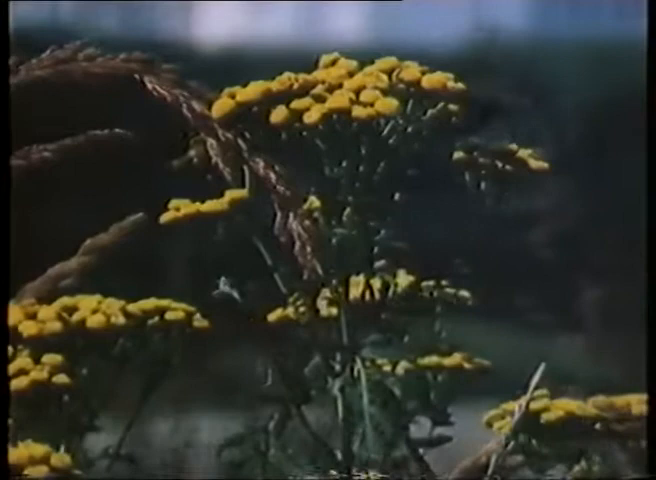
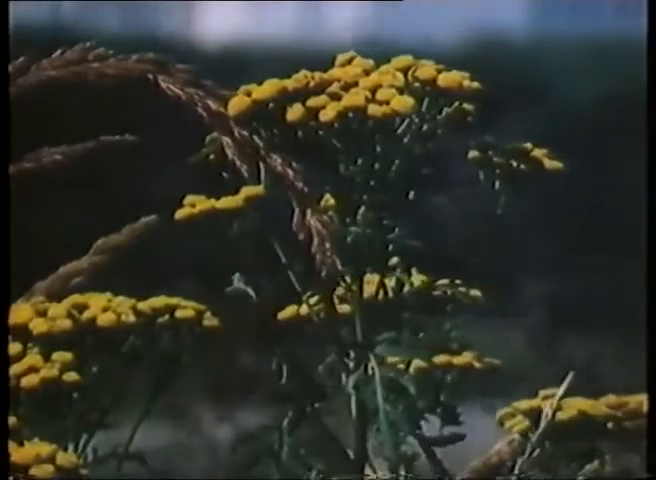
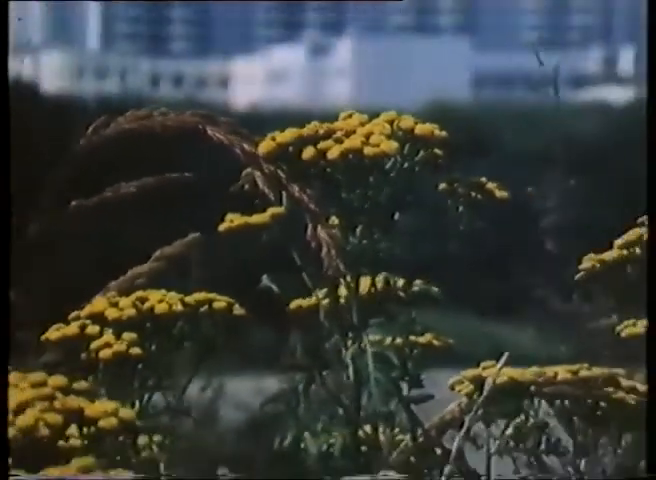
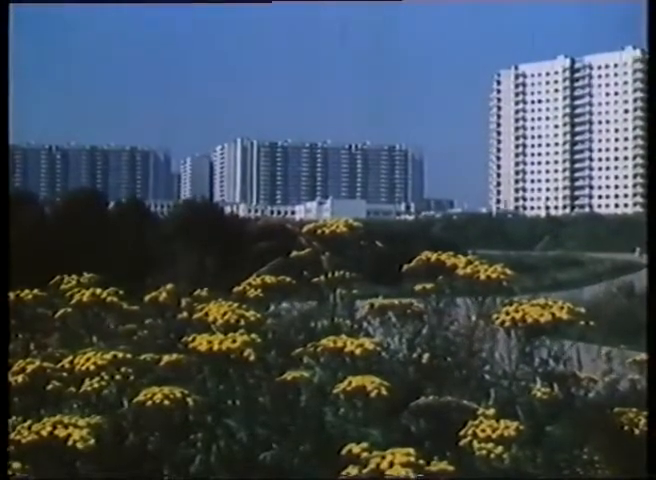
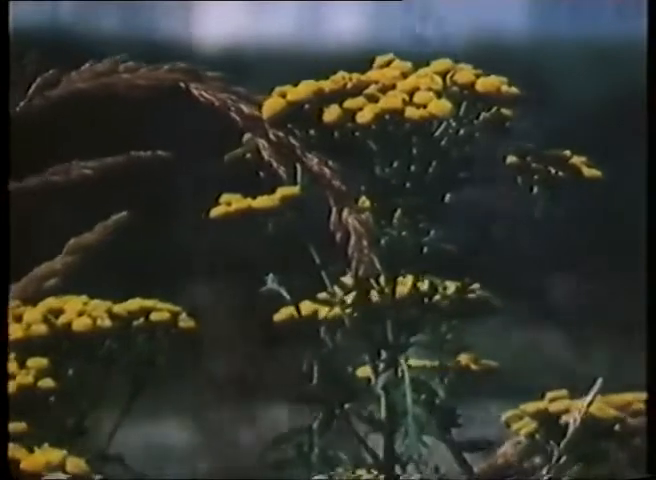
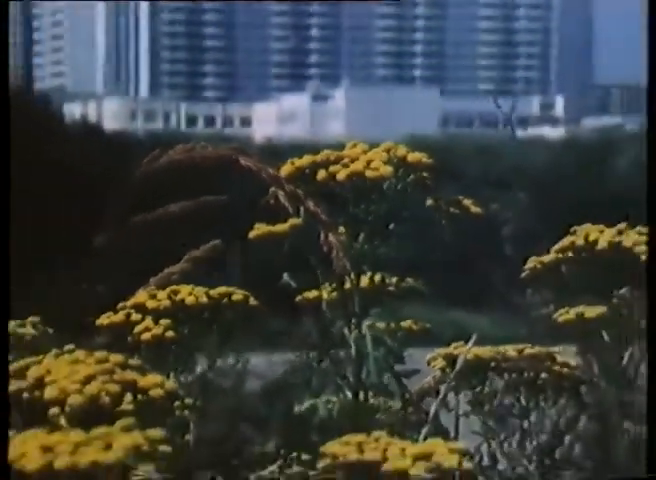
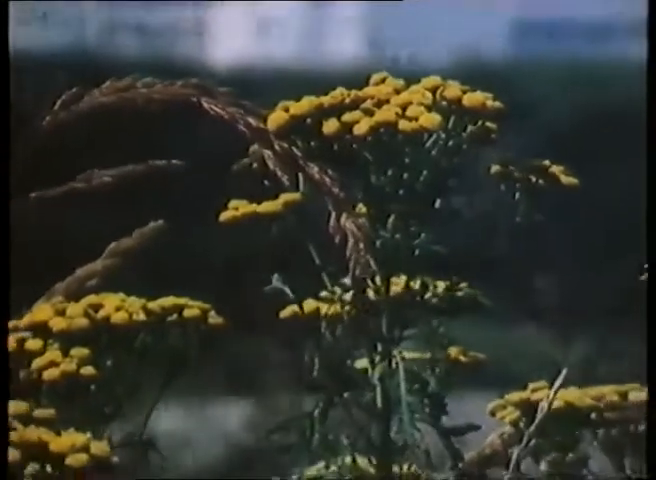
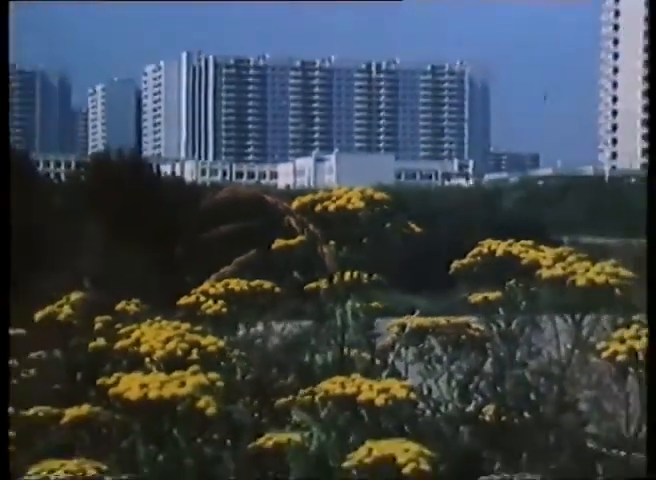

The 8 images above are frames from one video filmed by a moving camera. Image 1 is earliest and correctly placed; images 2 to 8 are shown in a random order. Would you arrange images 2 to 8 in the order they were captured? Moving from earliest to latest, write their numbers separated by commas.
5, 2, 7, 3, 6, 8, 4
